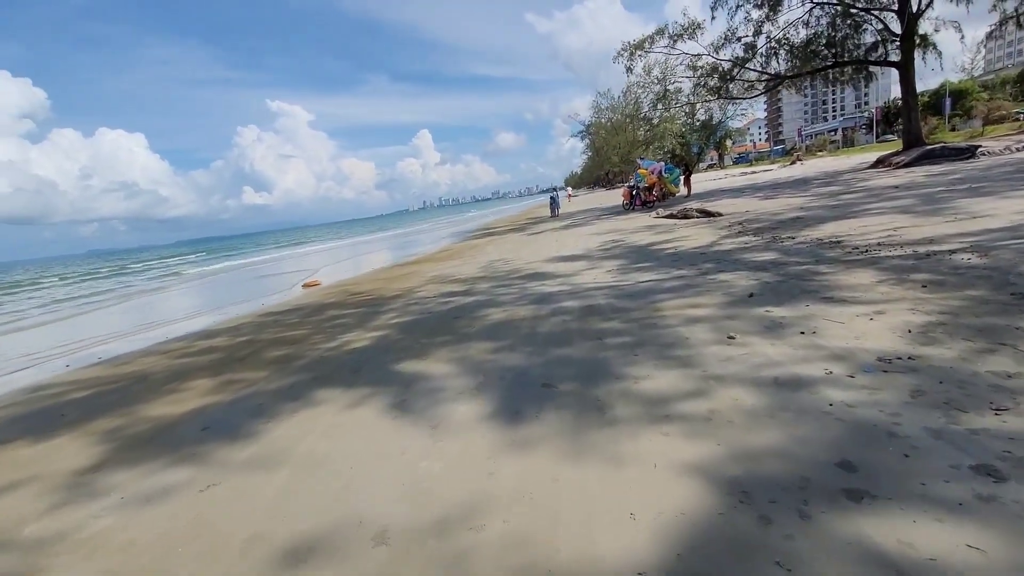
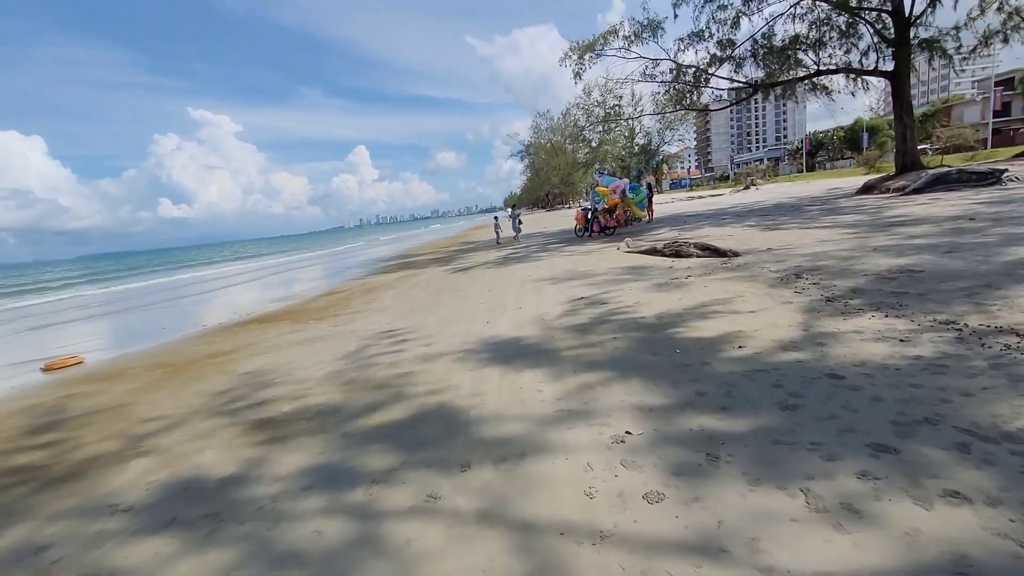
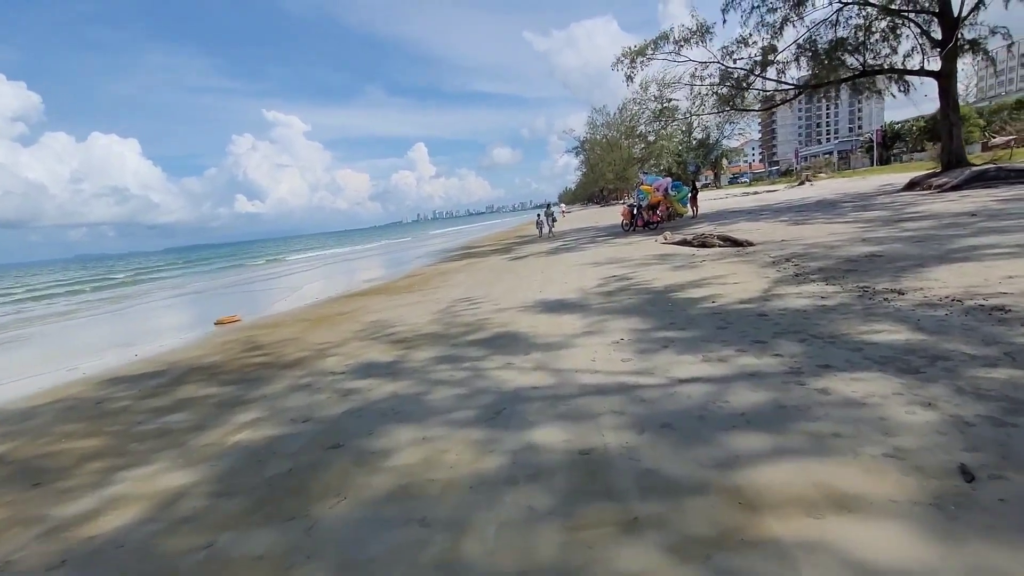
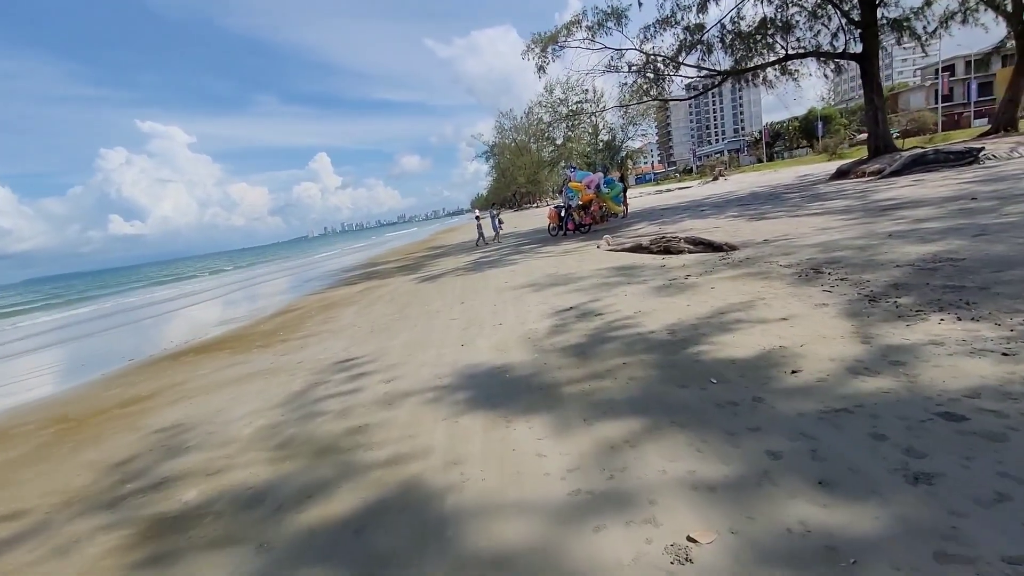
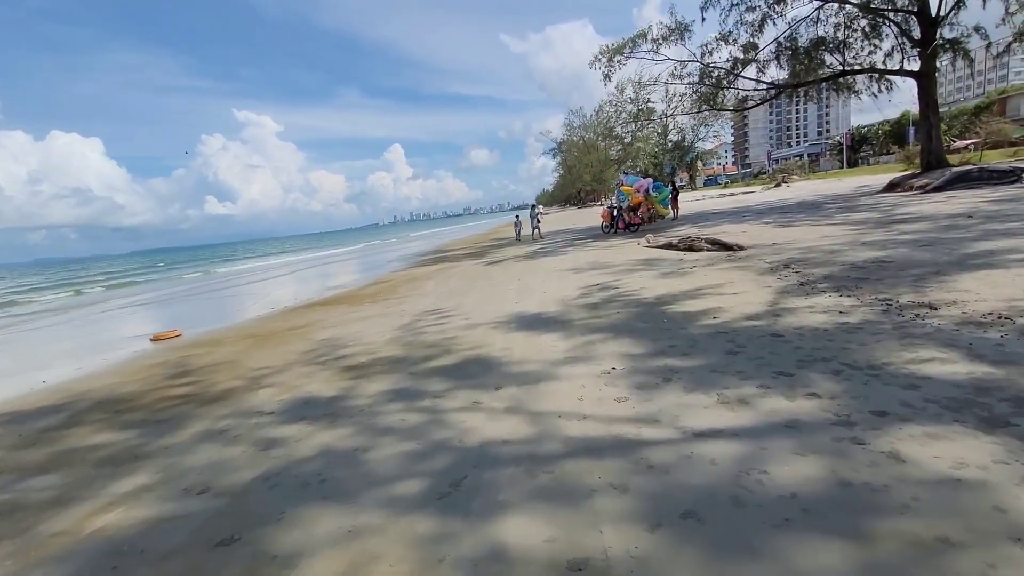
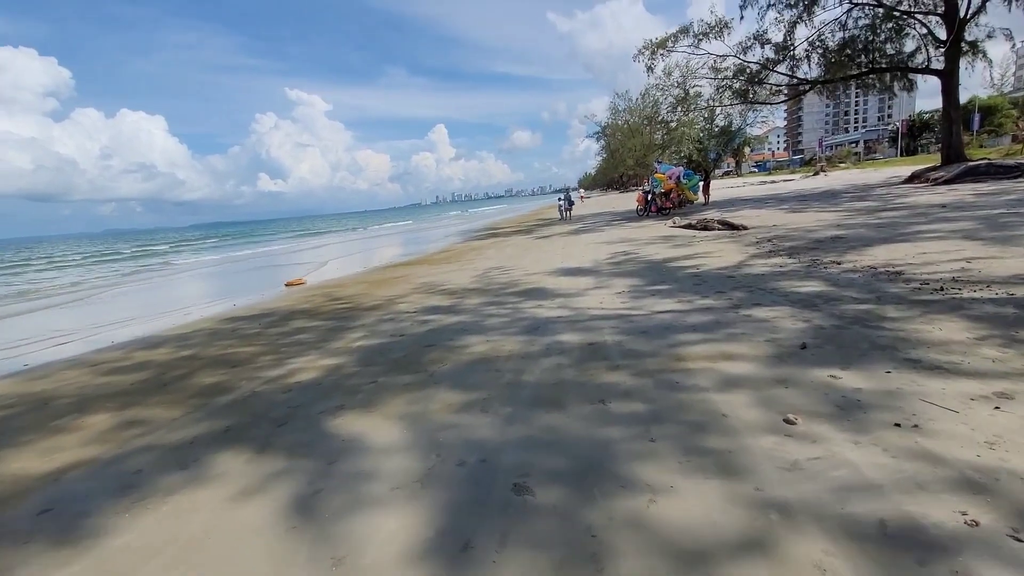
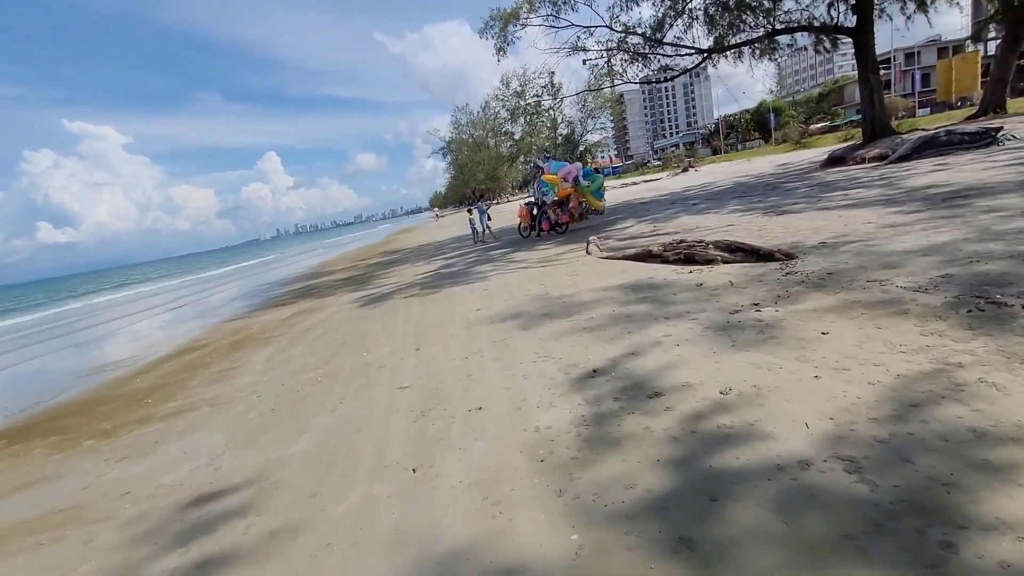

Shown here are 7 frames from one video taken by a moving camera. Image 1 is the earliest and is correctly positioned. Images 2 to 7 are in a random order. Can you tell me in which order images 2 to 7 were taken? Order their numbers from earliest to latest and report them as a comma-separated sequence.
6, 3, 5, 2, 4, 7
